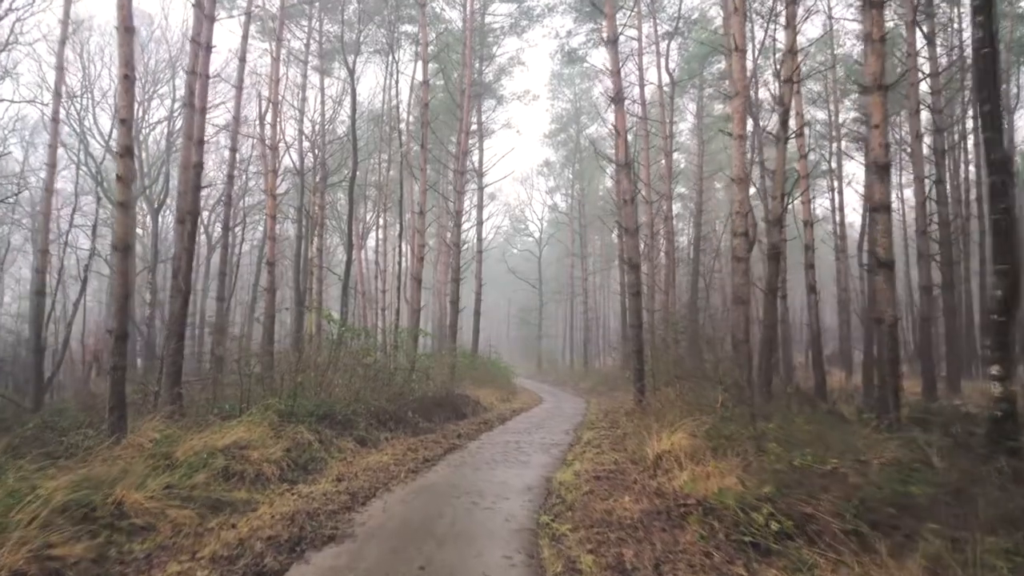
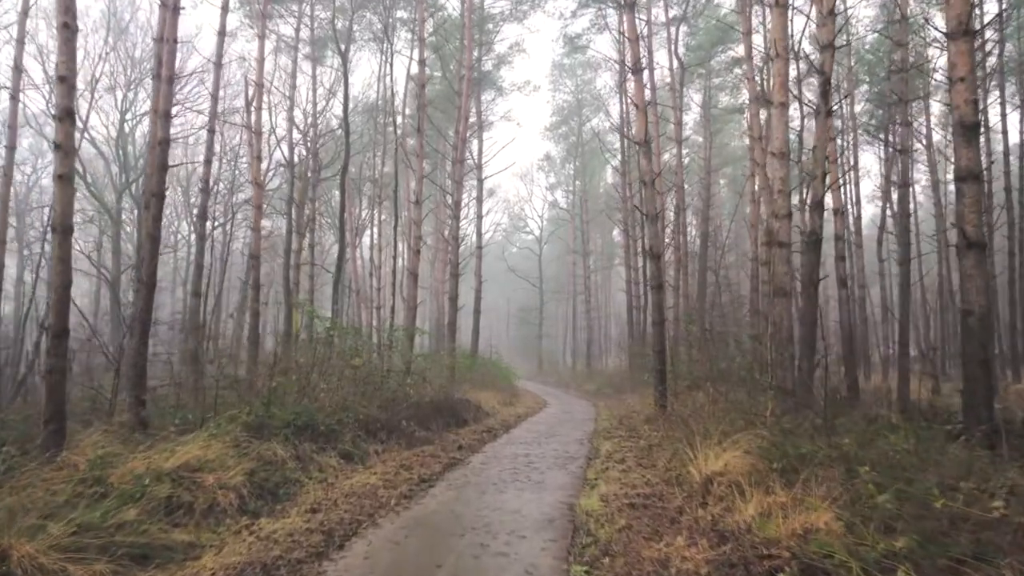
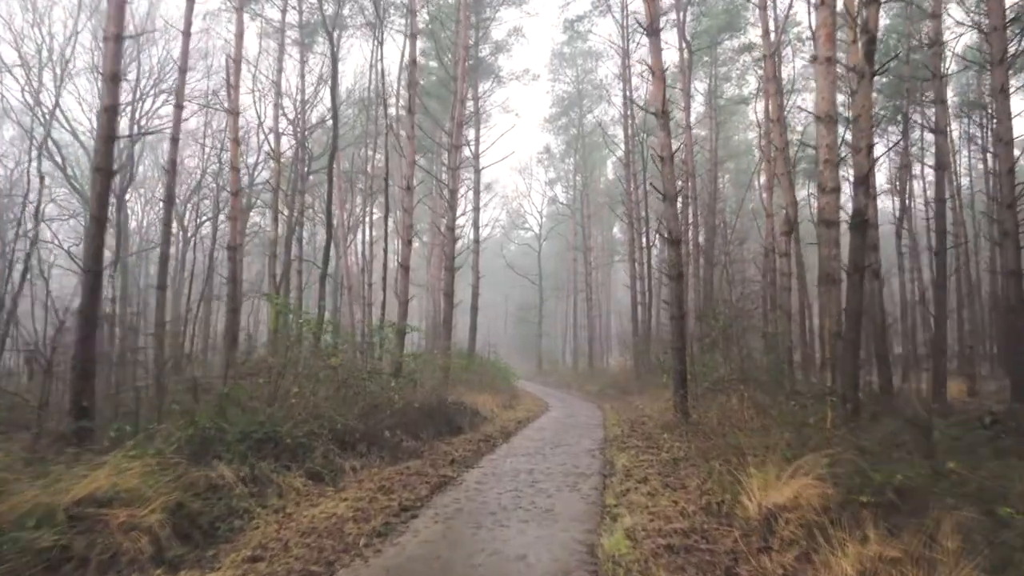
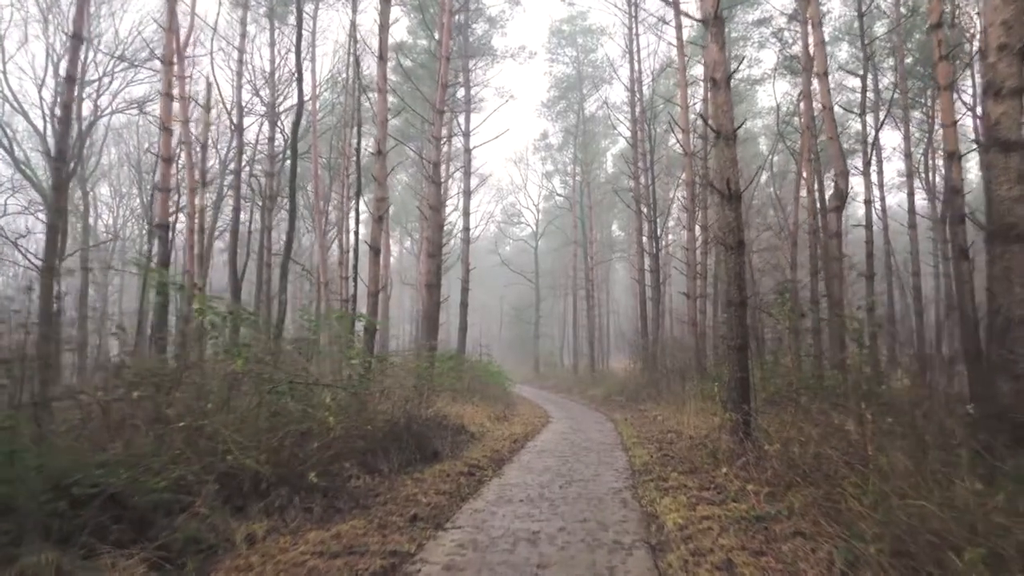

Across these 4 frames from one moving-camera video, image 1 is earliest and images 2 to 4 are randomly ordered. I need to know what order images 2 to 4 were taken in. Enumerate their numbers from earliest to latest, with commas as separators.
2, 3, 4
